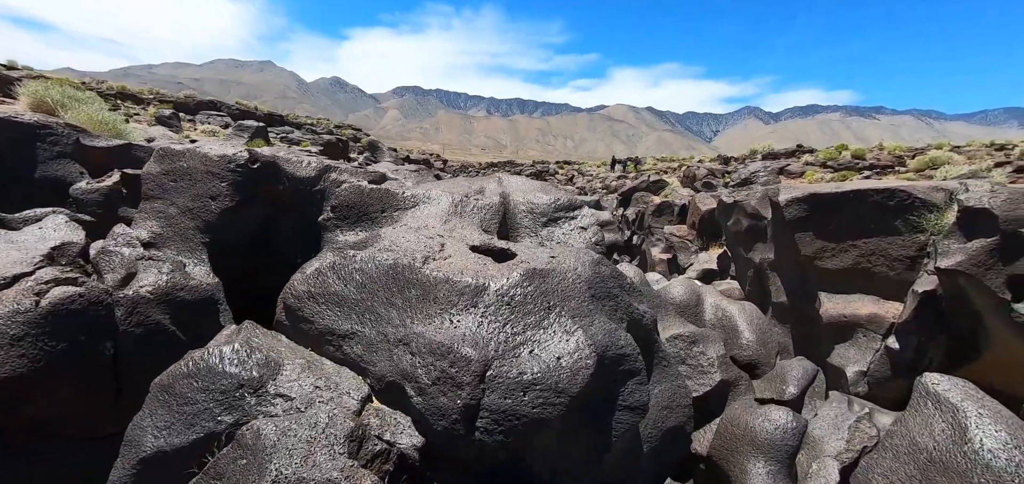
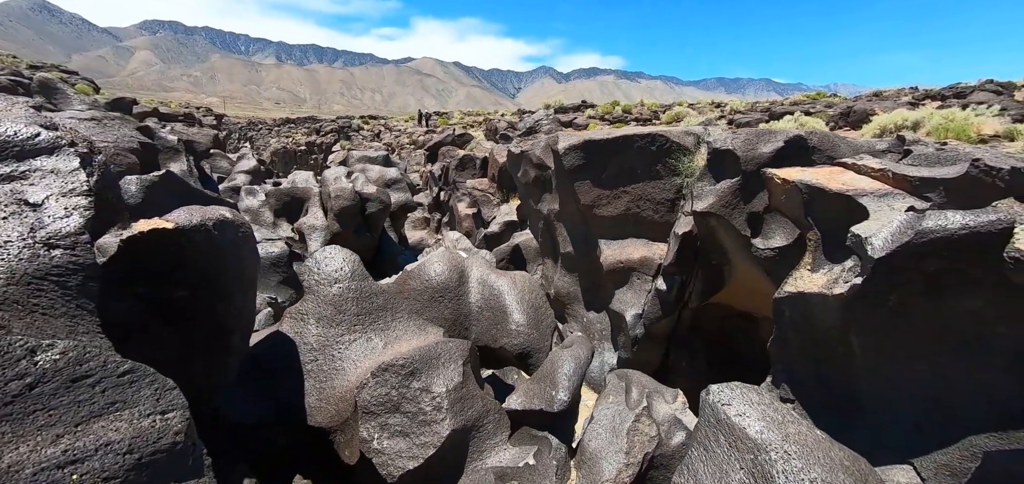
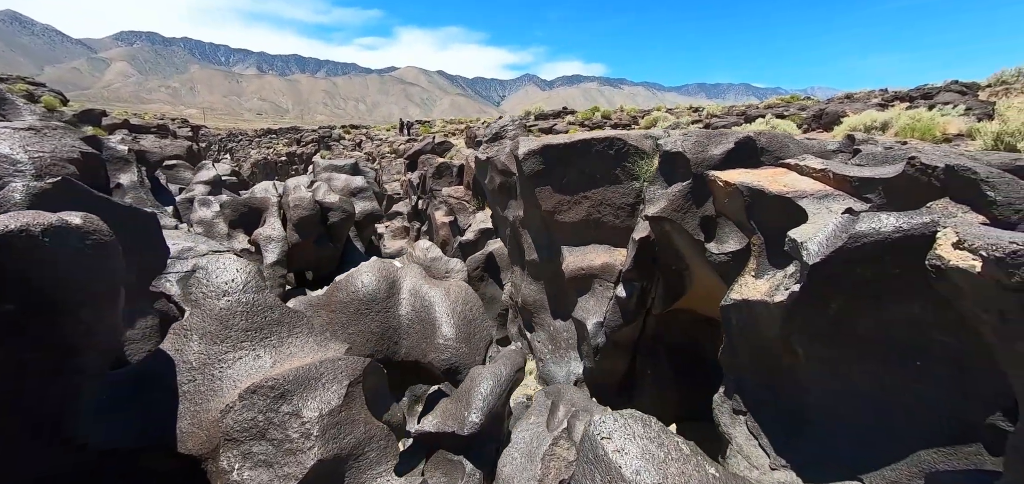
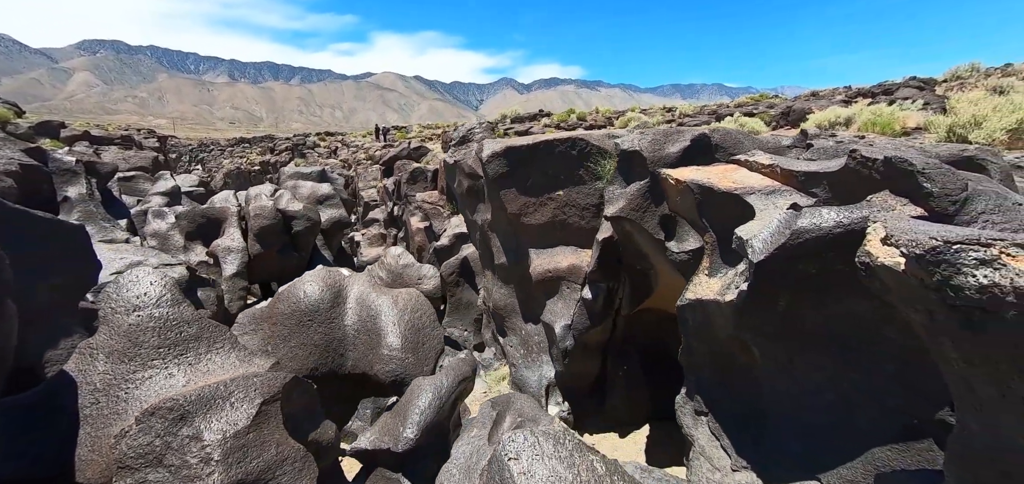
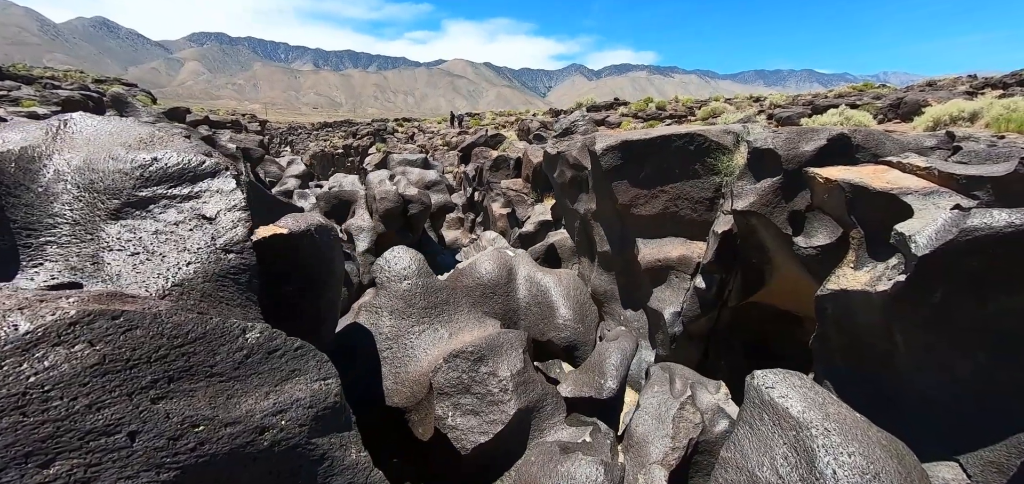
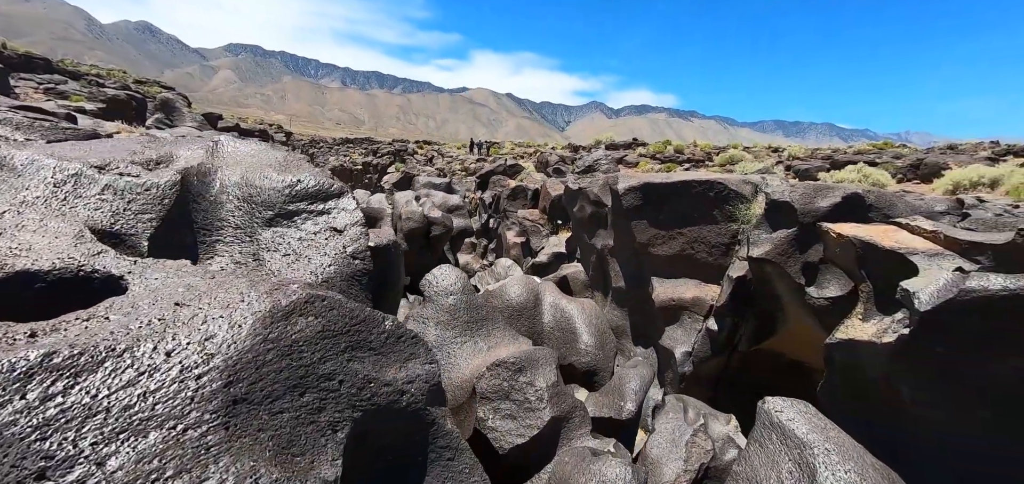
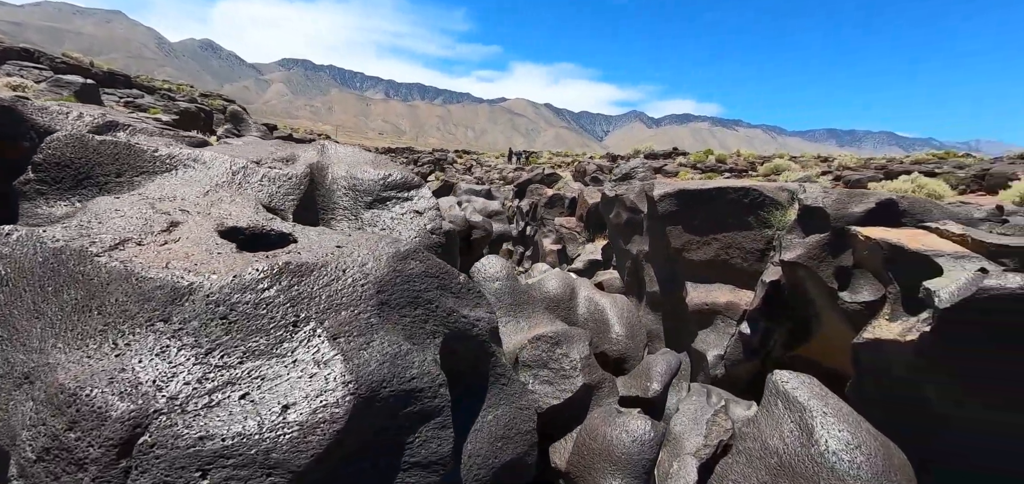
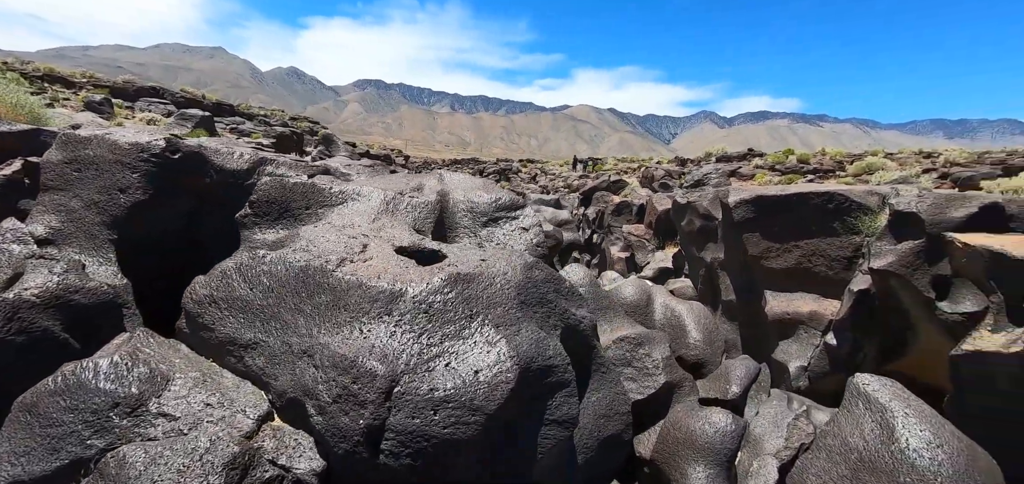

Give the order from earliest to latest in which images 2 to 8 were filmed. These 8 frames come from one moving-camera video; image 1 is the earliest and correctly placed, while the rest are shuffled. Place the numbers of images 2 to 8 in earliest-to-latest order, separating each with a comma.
8, 7, 6, 5, 2, 3, 4
